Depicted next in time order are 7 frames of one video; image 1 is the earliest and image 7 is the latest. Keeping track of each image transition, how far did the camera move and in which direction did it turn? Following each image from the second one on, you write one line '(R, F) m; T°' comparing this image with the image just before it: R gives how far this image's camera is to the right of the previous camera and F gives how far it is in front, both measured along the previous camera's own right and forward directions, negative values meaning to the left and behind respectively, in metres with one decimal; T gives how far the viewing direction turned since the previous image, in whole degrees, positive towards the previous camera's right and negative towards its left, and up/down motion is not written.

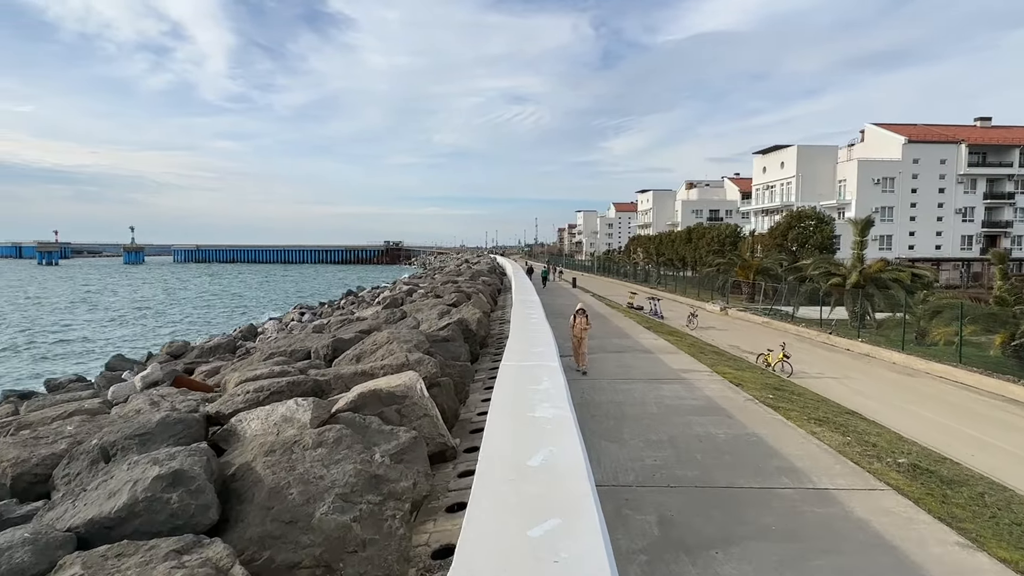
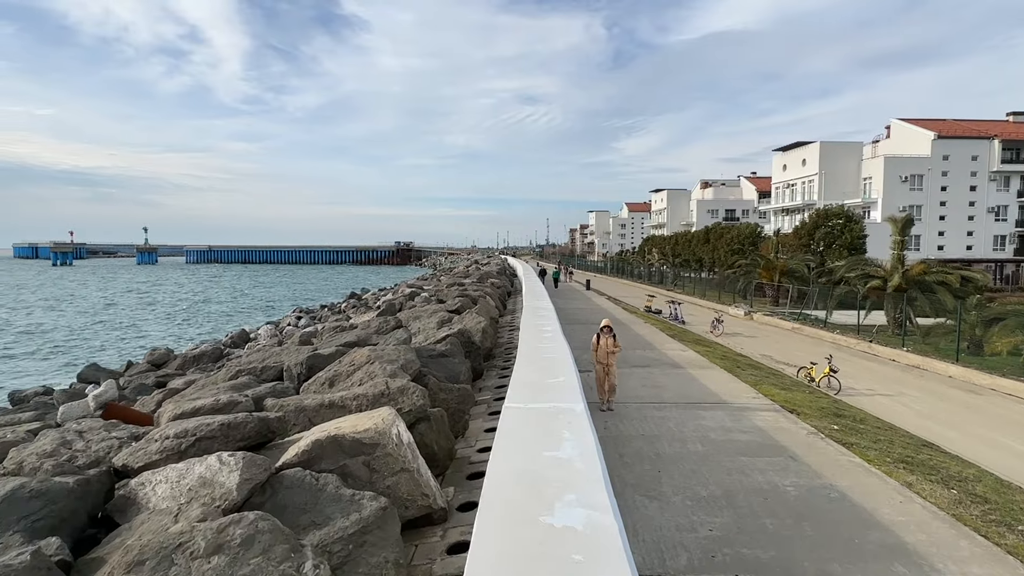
(0.0, +1.4) m; -1°
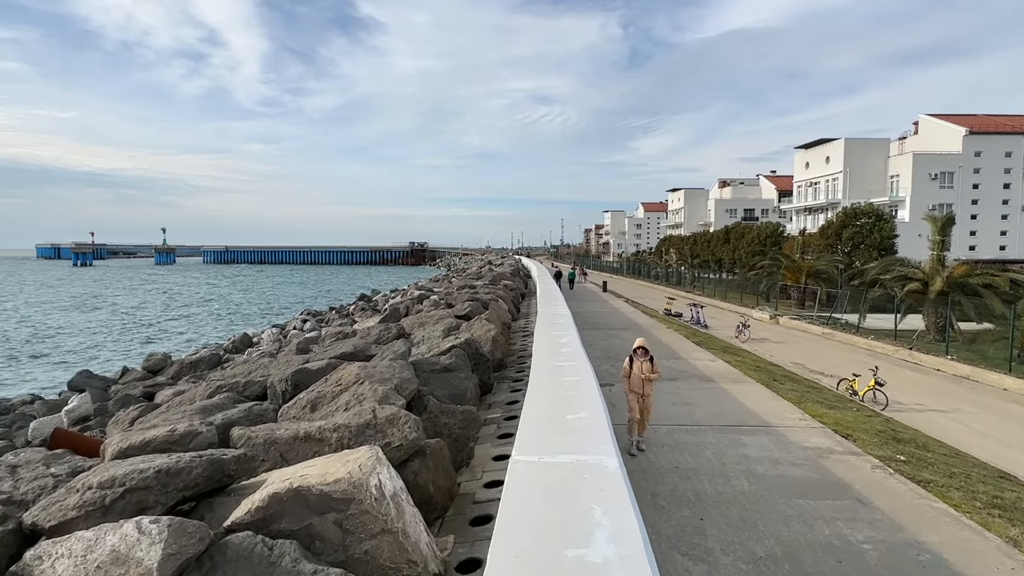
(0.0, +0.9) m; -1°
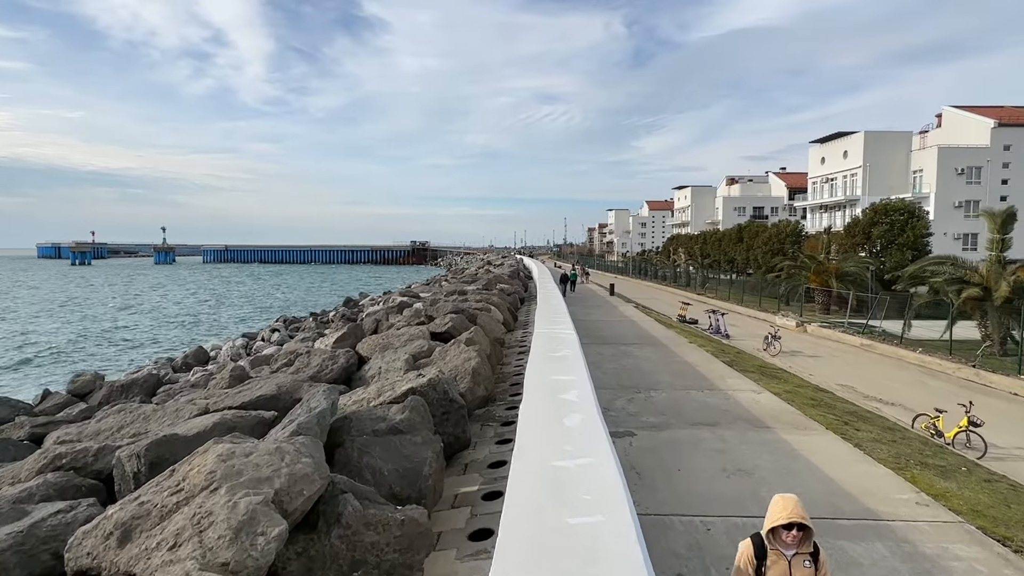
(+0.2, +2.2) m; 0°
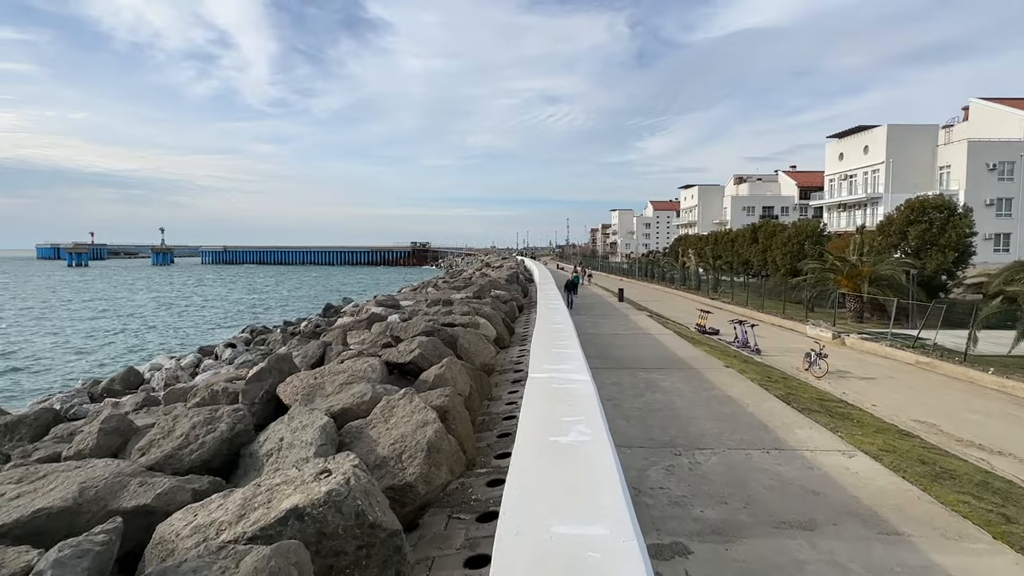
(+0.2, +2.4) m; 0°
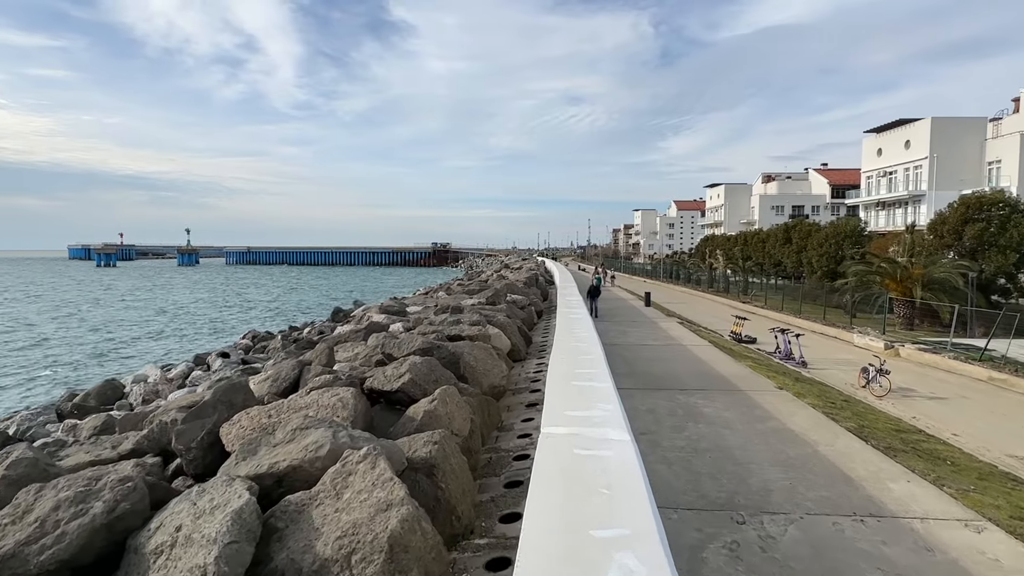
(+0.1, +1.4) m; -2°
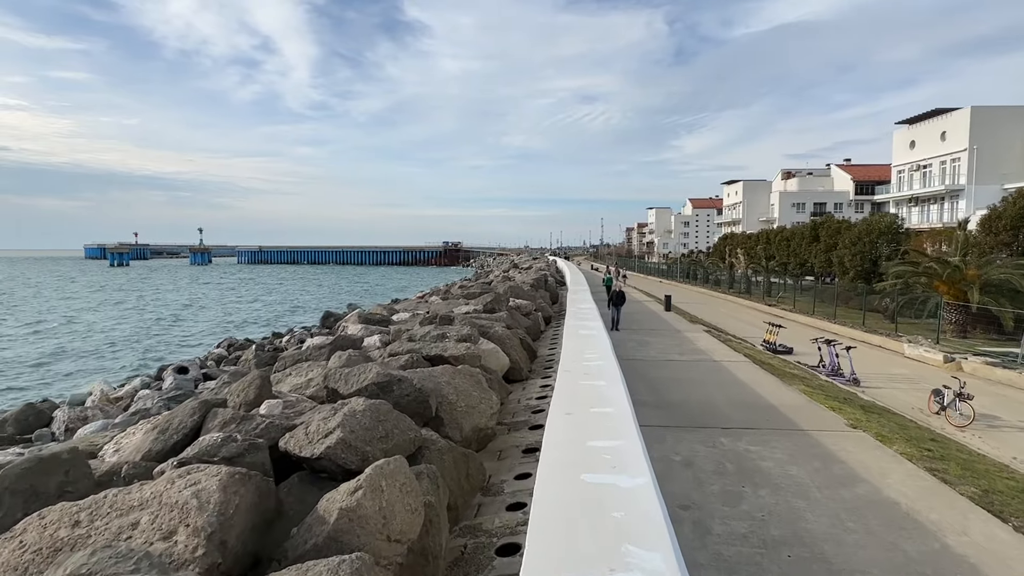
(+0.2, +1.9) m; -1°
